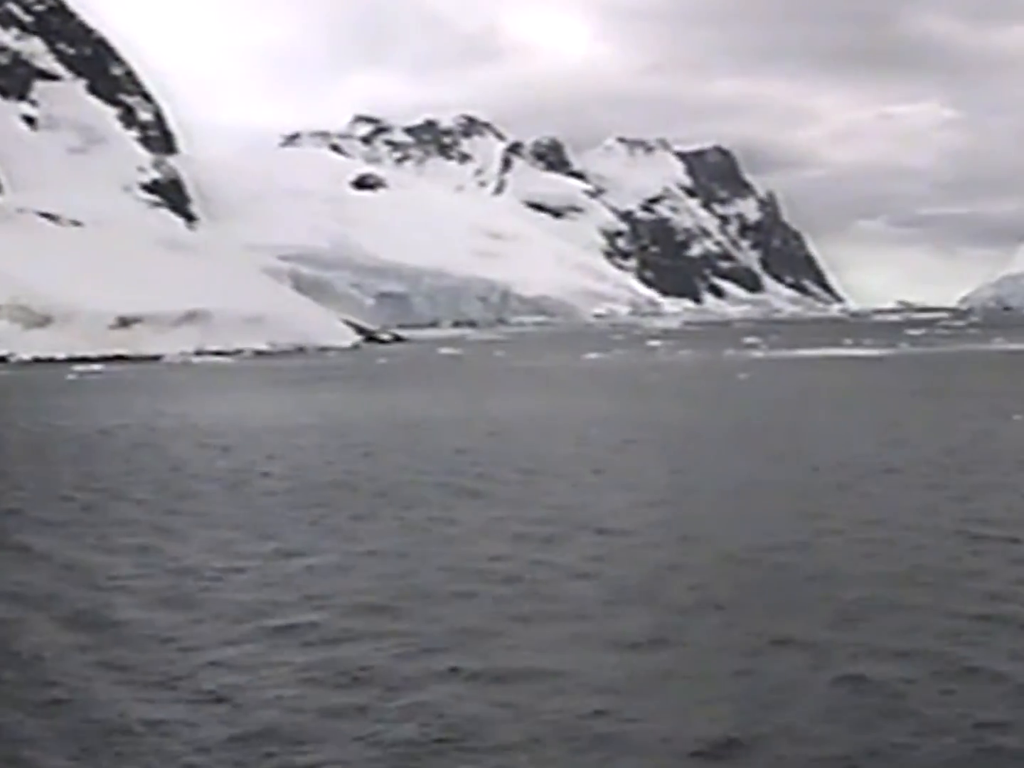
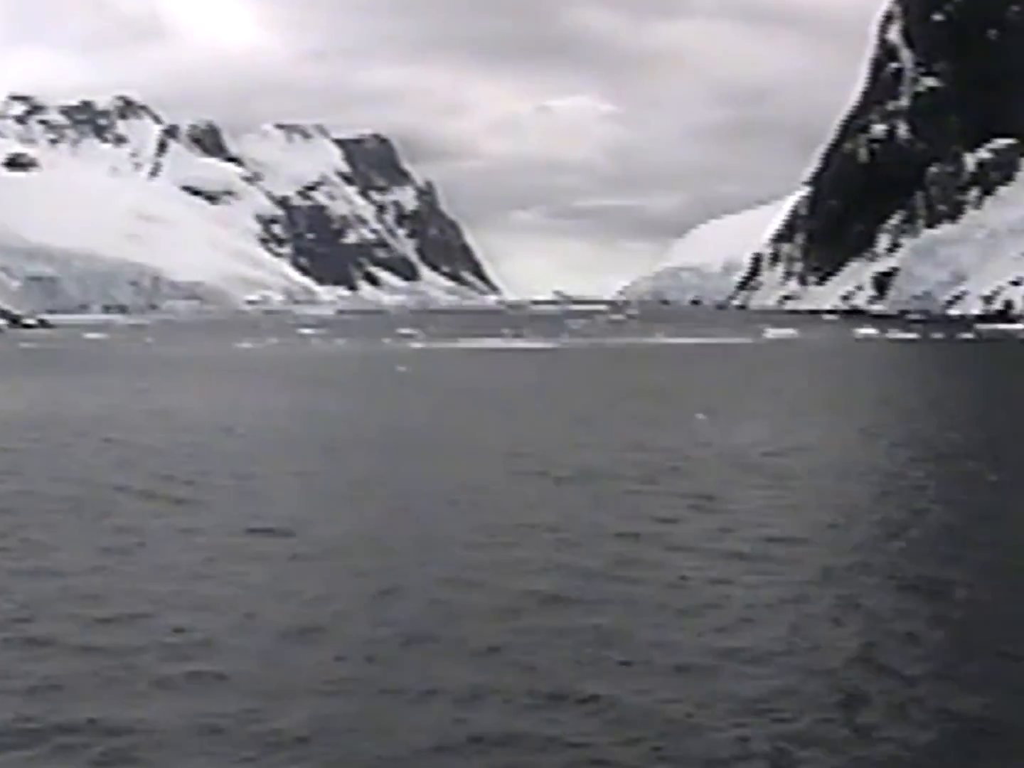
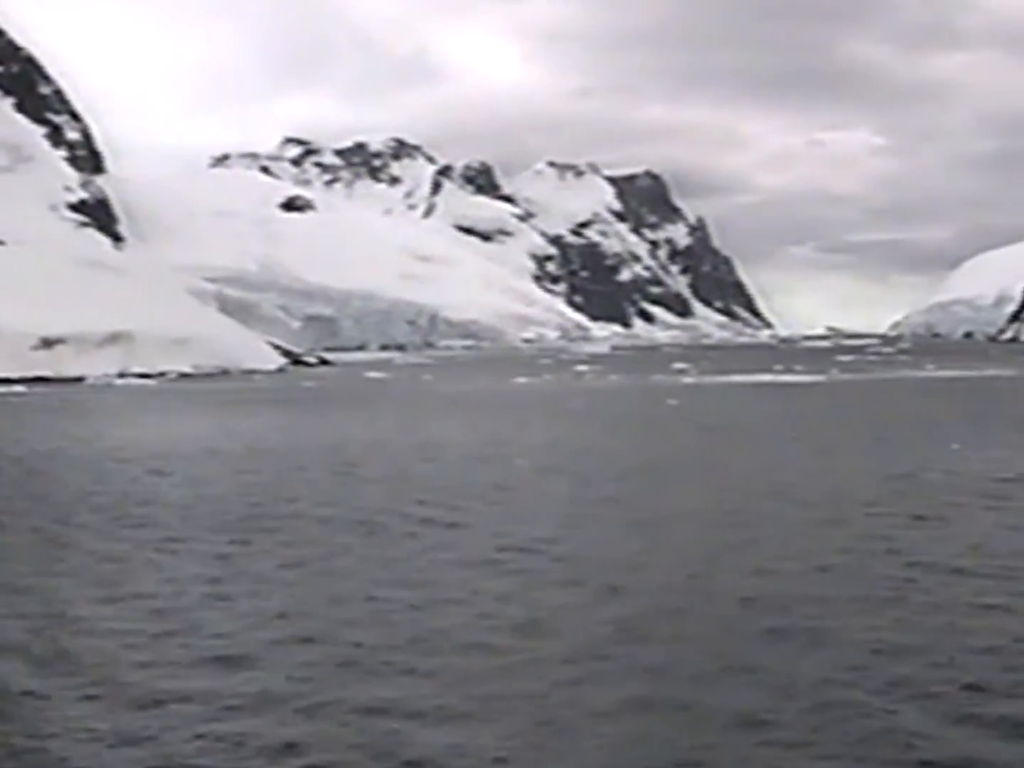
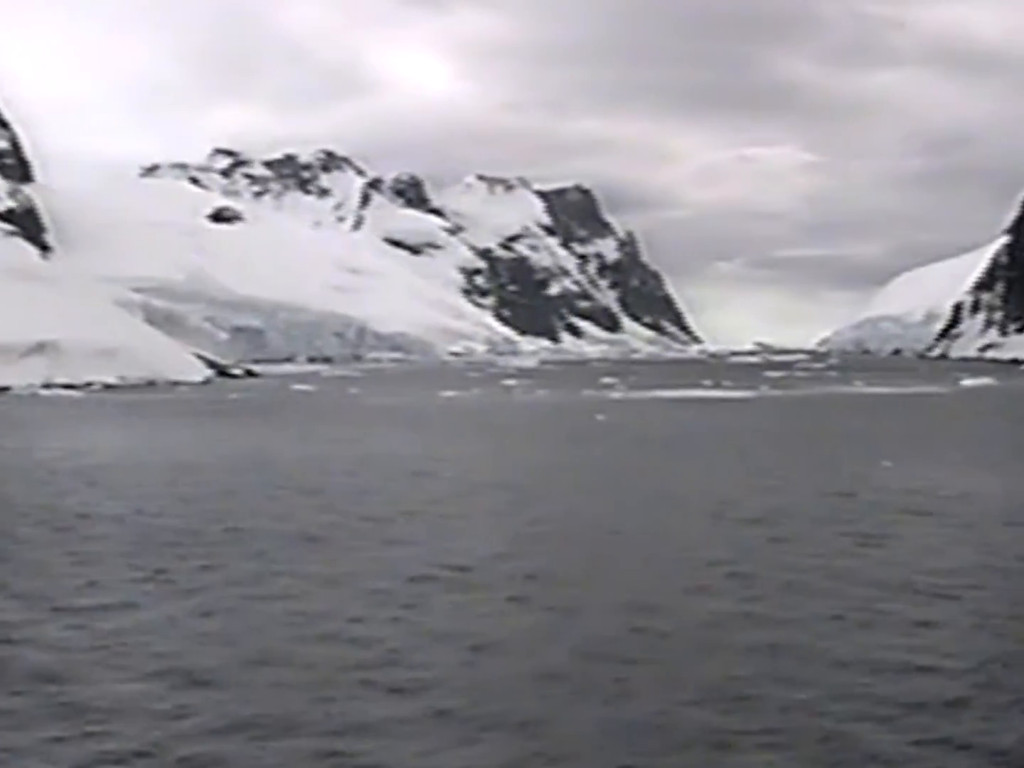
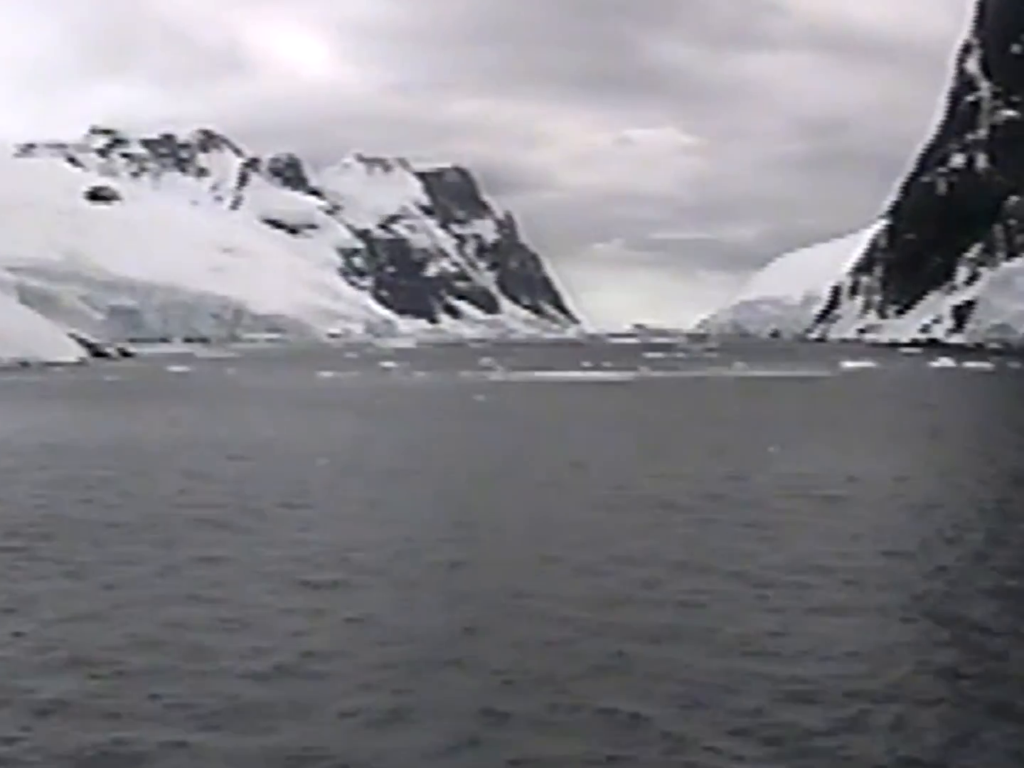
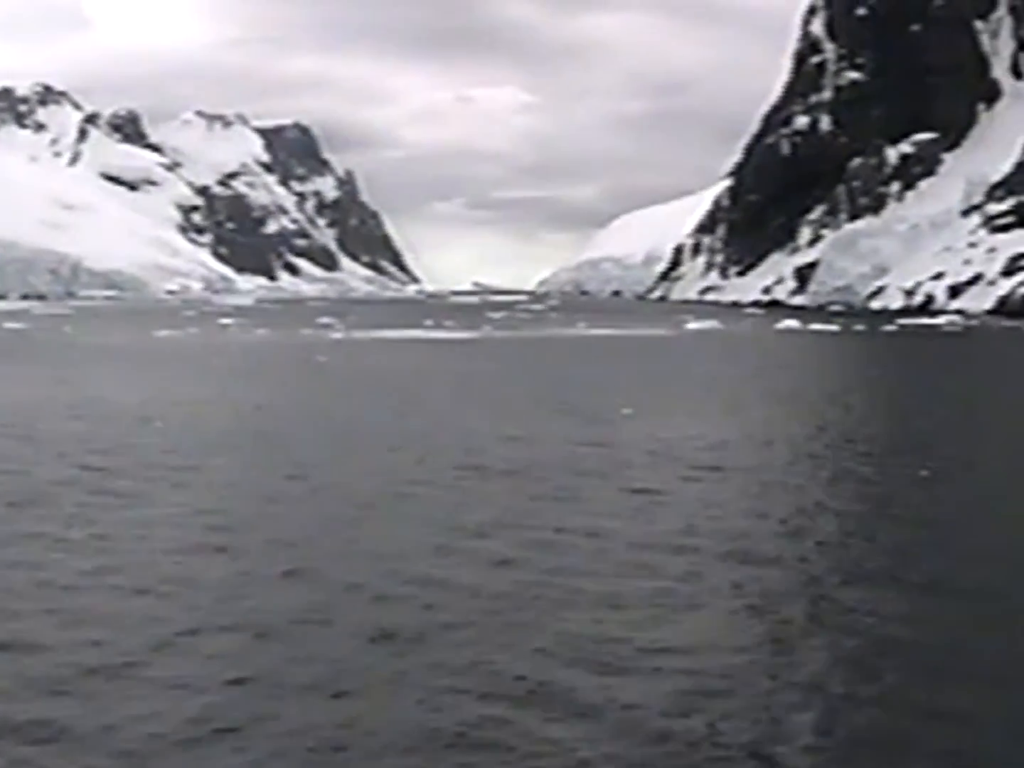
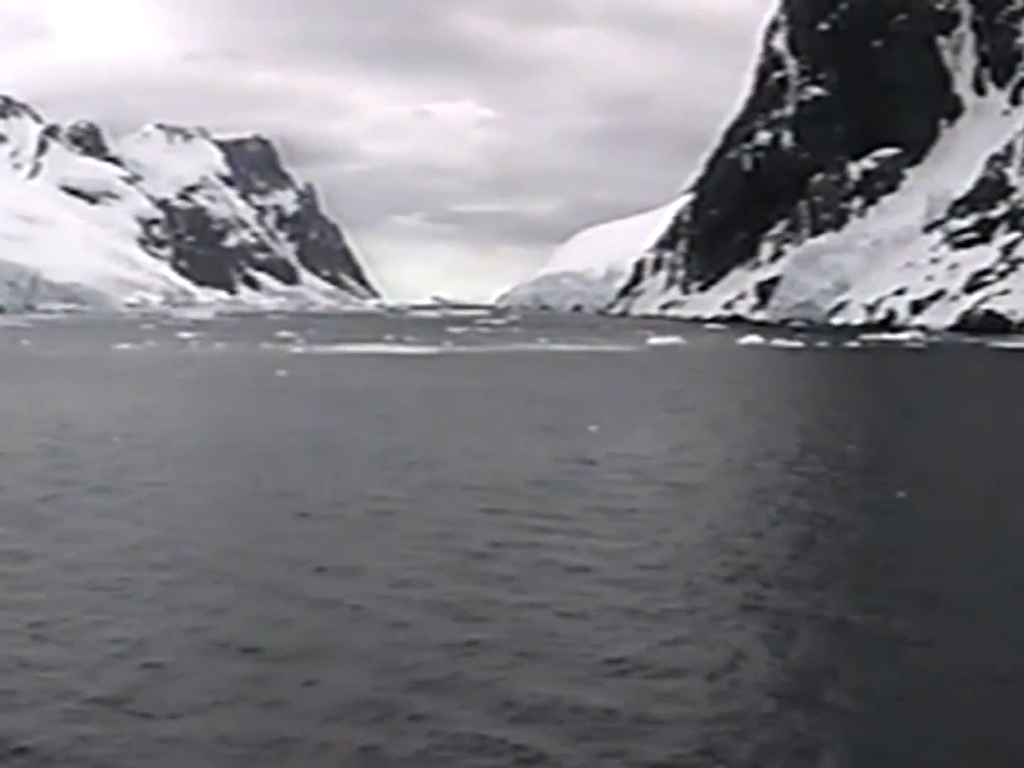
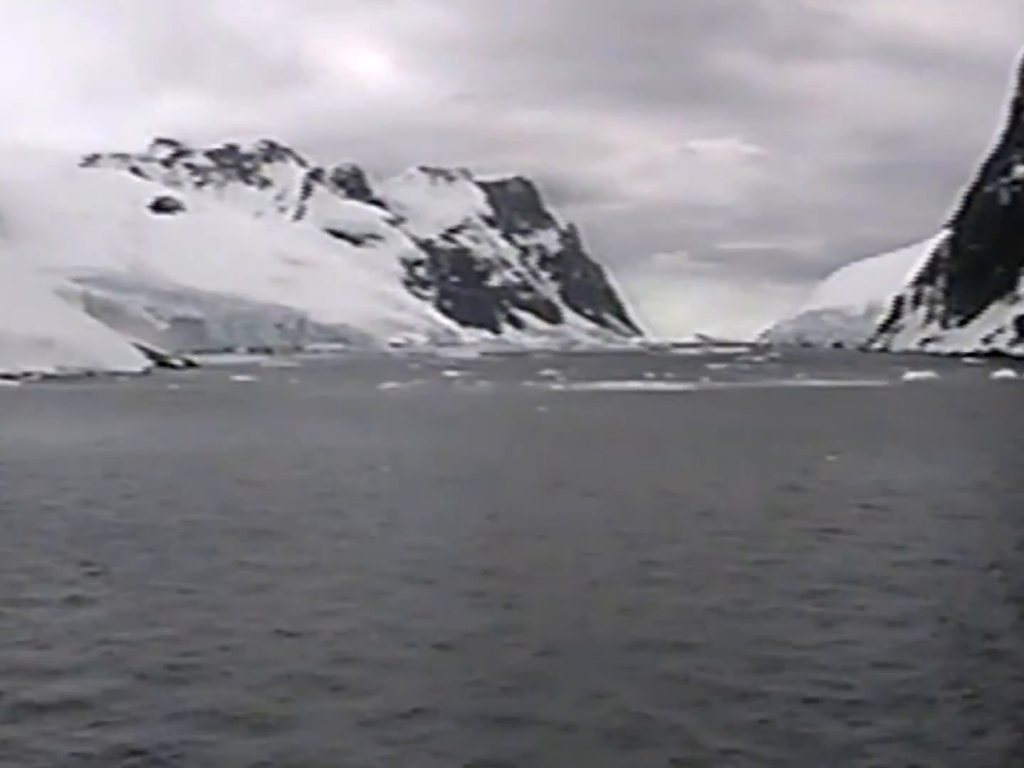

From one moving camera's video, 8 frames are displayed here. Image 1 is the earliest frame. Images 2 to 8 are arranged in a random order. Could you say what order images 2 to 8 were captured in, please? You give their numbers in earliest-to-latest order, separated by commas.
3, 4, 8, 5, 2, 6, 7
